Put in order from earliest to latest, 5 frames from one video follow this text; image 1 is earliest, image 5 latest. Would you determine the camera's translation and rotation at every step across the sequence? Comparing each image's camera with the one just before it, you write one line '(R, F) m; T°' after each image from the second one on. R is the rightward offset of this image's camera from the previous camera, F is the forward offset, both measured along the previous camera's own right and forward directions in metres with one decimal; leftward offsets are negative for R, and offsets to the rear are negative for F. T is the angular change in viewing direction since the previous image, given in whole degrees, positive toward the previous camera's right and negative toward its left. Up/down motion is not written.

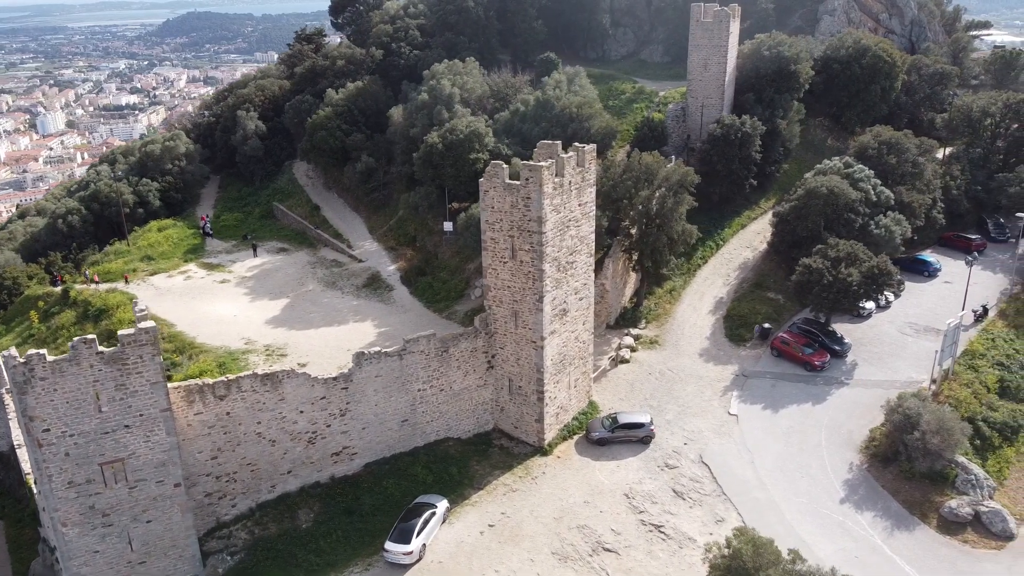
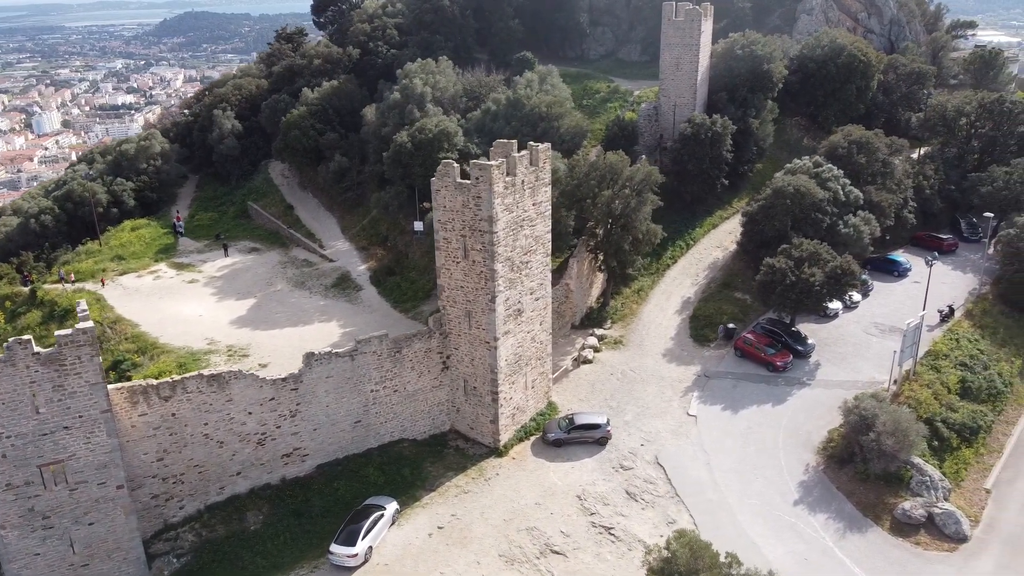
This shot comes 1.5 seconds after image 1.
(+1.1, +0.1) m; 0°
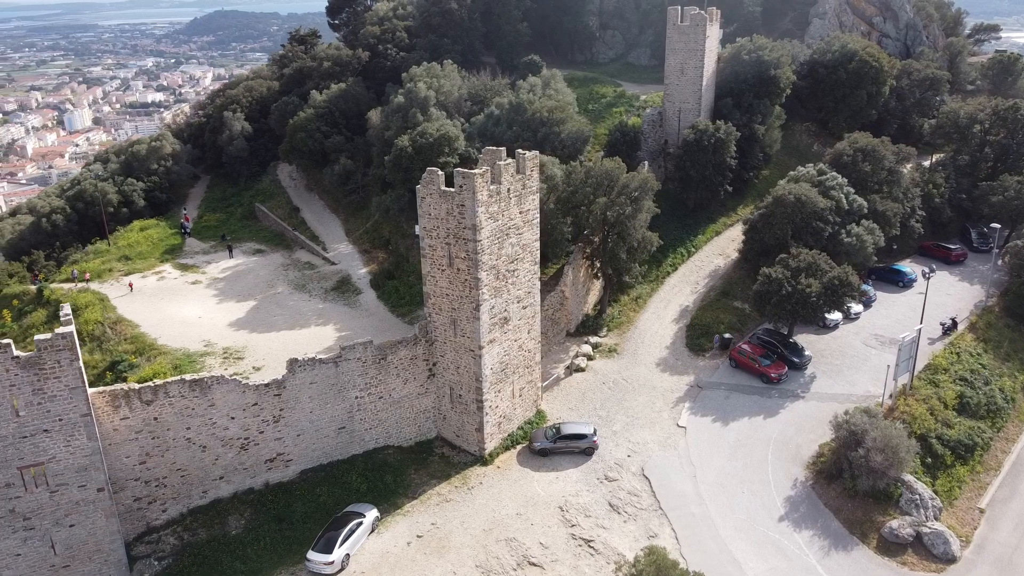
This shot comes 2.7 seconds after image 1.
(+0.9, +0.1) m; -2°
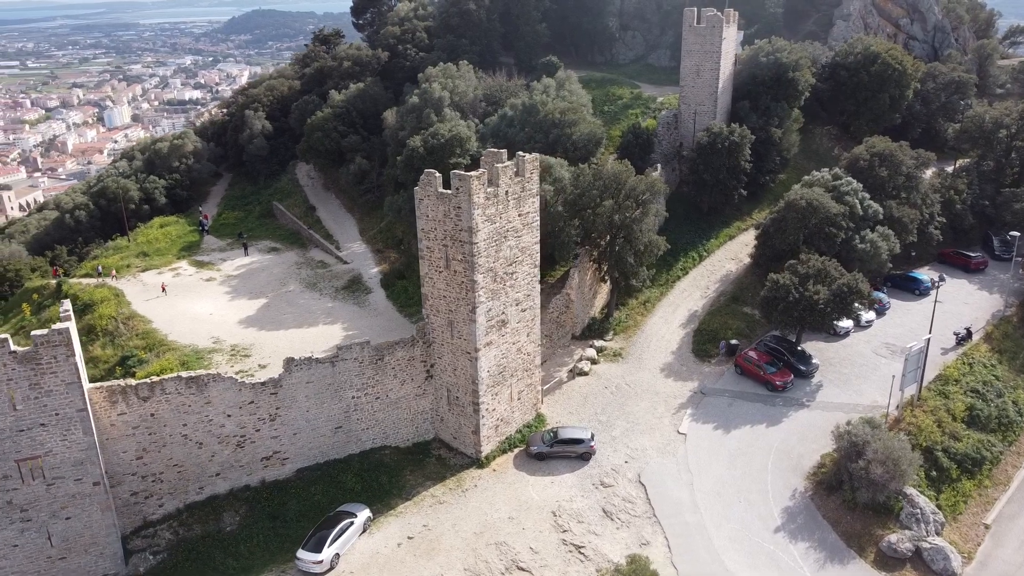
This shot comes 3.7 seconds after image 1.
(+0.8, +0.1) m; -2°
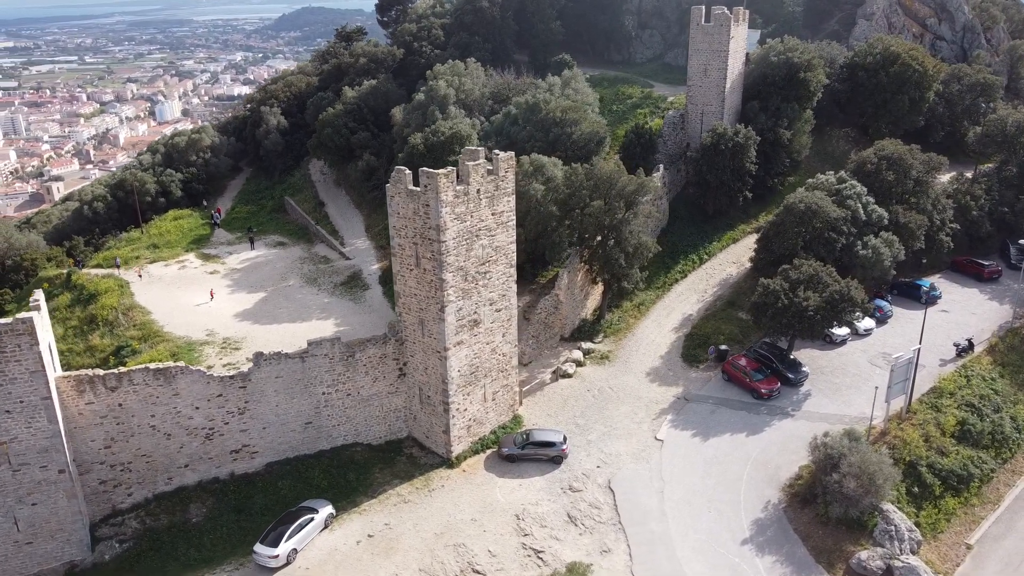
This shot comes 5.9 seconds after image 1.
(+1.6, +0.2) m; -3°
